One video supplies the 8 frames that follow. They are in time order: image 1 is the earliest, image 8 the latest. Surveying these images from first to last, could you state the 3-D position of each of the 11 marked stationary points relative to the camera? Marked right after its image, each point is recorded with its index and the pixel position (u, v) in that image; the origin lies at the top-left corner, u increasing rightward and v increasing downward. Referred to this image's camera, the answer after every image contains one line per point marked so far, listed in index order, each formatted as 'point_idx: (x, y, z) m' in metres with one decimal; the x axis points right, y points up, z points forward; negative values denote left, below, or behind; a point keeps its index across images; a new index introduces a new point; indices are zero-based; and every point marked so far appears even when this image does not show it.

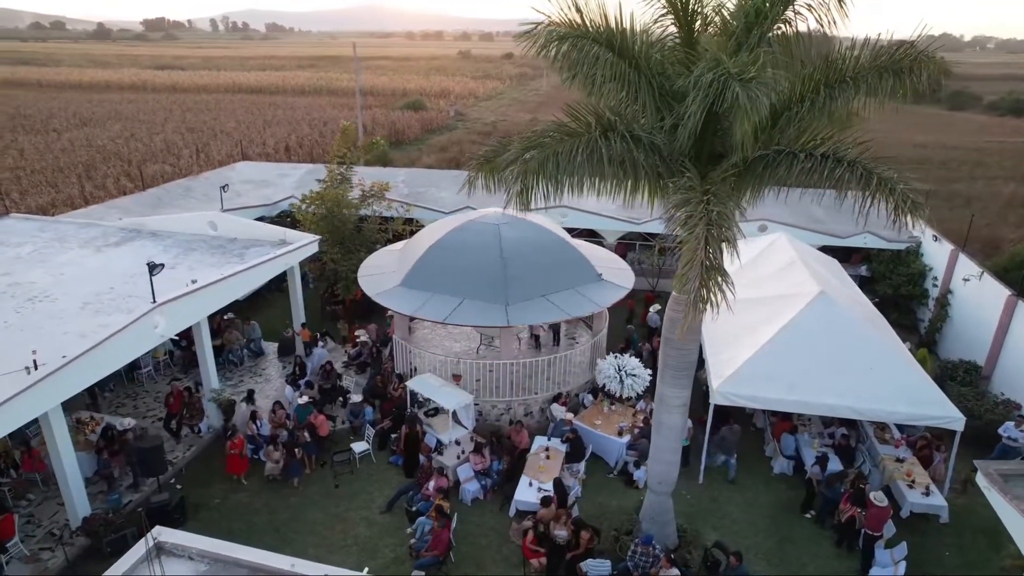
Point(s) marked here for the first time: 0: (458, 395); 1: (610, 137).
0: (-1.0, -2.0, +12.0) m
1: (+1.1, +1.7, +6.9) m
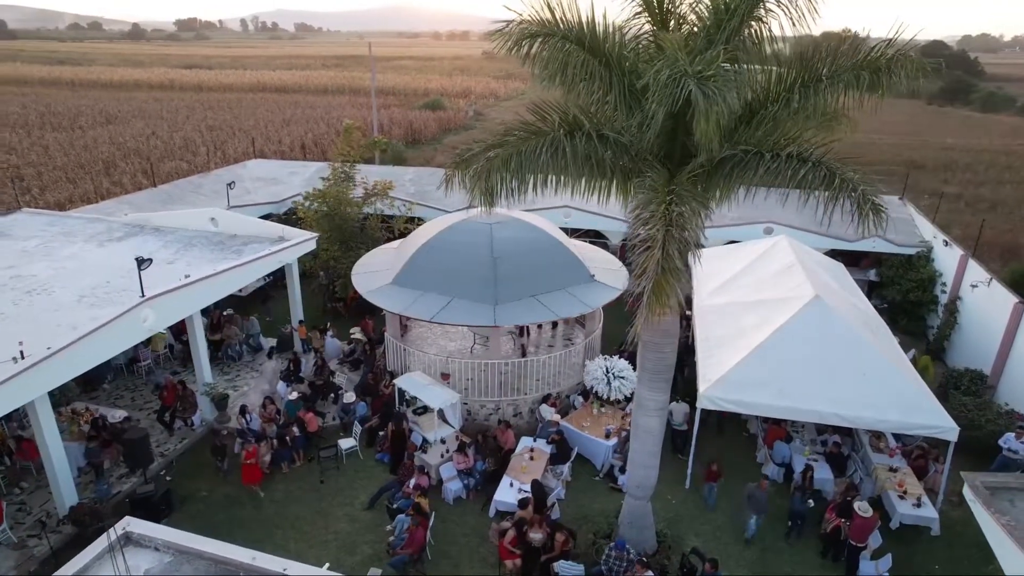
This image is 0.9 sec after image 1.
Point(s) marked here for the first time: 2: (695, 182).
0: (-1.3, -2.0, +12.0) m
1: (+0.7, +1.7, +6.8) m
2: (+2.0, +1.2, +6.9) m
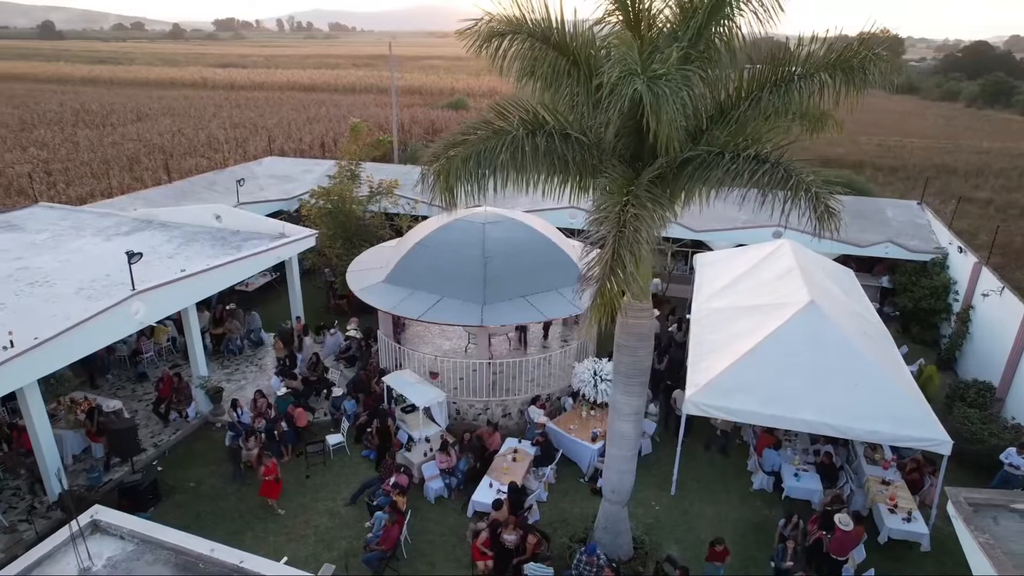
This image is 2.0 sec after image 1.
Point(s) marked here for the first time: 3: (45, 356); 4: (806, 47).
0: (-1.5, -2.0, +12.0) m
1: (+0.3, +1.6, +6.8) m
2: (+1.6, +1.1, +6.7) m
3: (-7.1, -1.0, +9.5) m
4: (+3.2, +2.6, +6.9) m
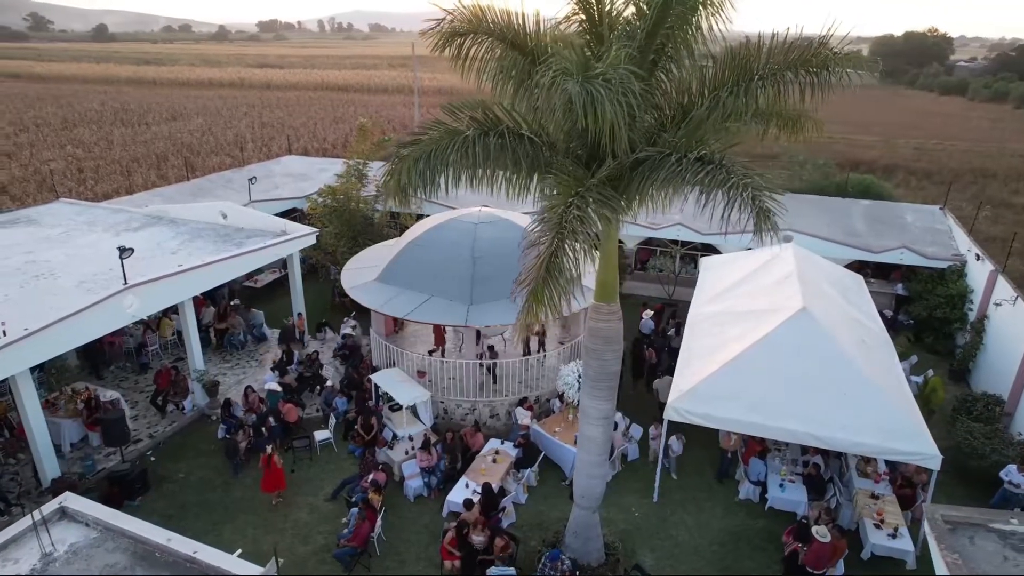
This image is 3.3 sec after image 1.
0: (-1.8, -2.0, +12.0) m
1: (-0.2, +1.6, +6.7) m
2: (+1.0, +1.1, +6.6) m
3: (-7.4, -0.9, +9.8) m
4: (+2.7, +2.5, +6.7) m
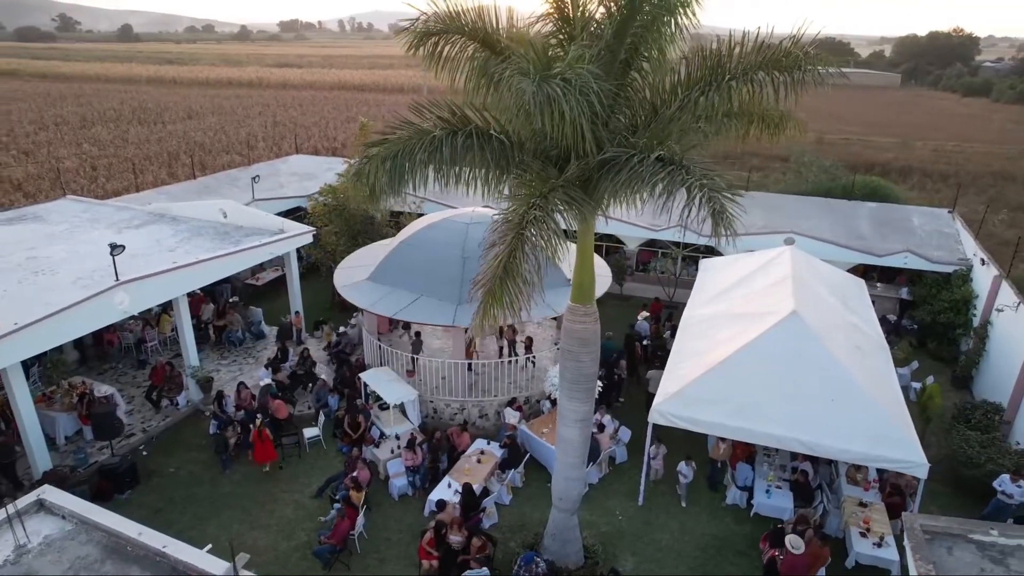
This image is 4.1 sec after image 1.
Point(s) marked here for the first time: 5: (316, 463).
0: (-2.1, -2.0, +12.0) m
1: (-0.6, +1.6, +6.7) m
2: (+0.7, +1.1, +6.6) m
3: (-7.7, -0.8, +10.0) m
4: (+2.4, +2.5, +6.6) m
5: (-3.7, -3.3, +12.0) m
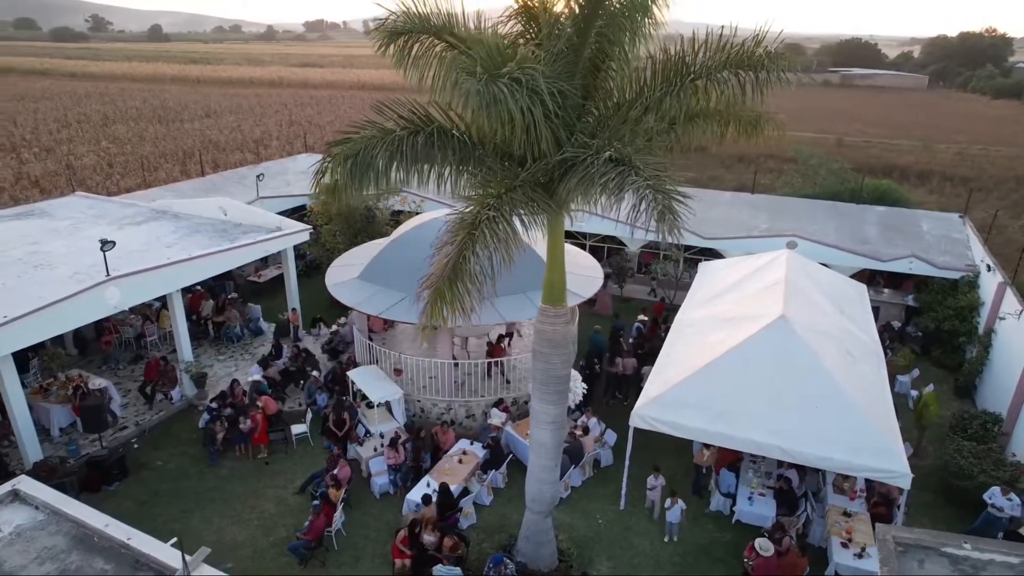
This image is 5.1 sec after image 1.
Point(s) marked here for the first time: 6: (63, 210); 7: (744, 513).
0: (-2.3, -1.9, +12.1) m
1: (-1.0, +1.6, +6.7) m
2: (+0.3, +1.1, +6.5) m
3: (-8.0, -0.7, +10.2) m
4: (+2.0, +2.5, +6.5) m
5: (-4.0, -3.3, +12.1) m
6: (-12.4, +2.2, +17.5) m
7: (+3.8, -3.7, +10.3) m
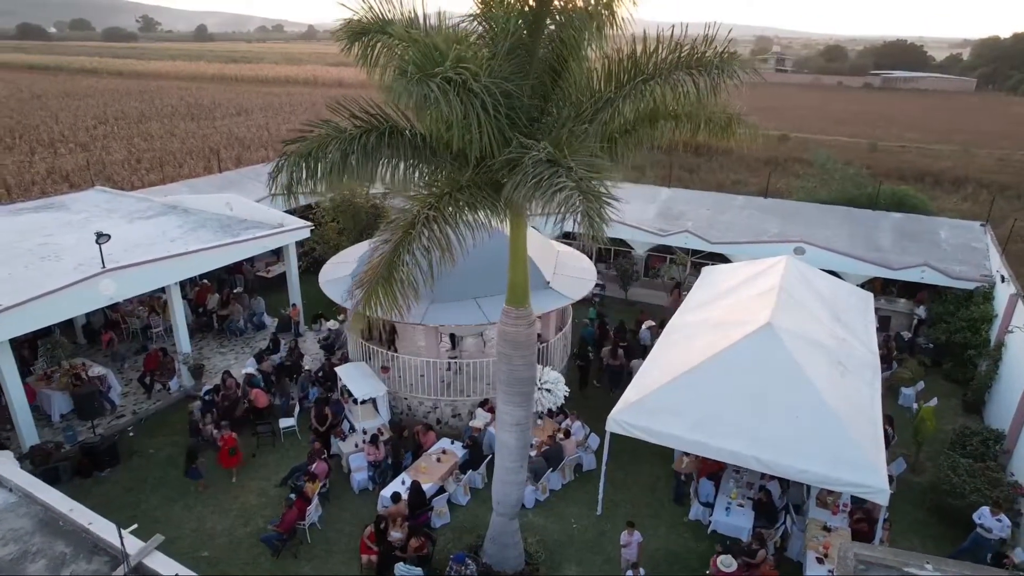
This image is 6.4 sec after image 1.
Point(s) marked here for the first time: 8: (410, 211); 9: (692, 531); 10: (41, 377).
0: (-2.6, -1.9, +12.2) m
1: (-1.5, +1.7, +6.8) m
2: (-0.2, +1.1, +6.5) m
3: (-8.4, -0.6, +10.6) m
4: (+1.5, +2.4, +6.4) m
5: (-4.4, -3.2, +12.3) m
6: (-12.3, +2.4, +18.1) m
7: (+3.3, -3.8, +10.1) m
8: (-1.0, +0.8, +6.3) m
9: (+3.0, -4.0, +10.5) m
10: (-9.8, -1.8, +13.2) m
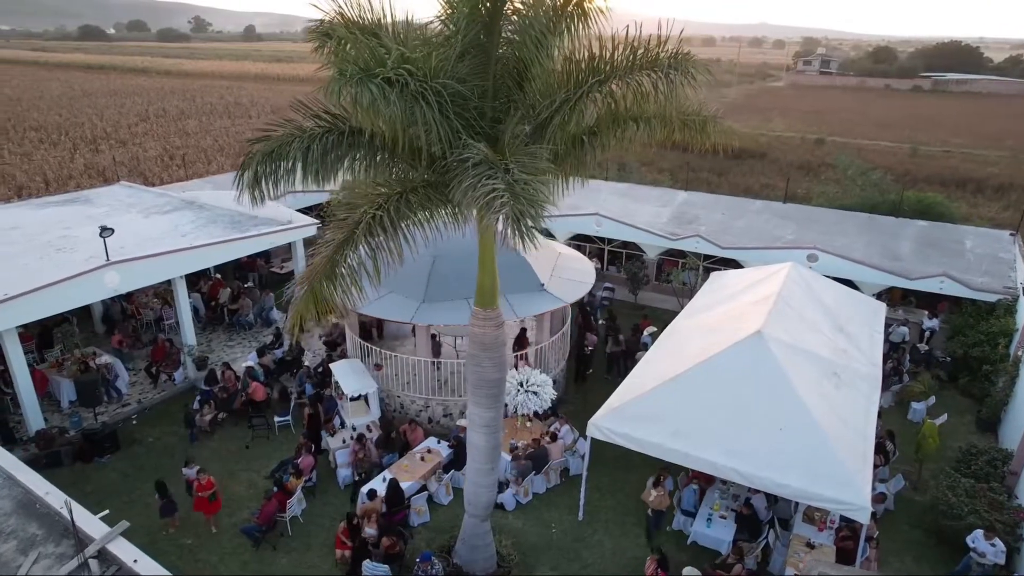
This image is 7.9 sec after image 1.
0: (-2.9, -1.9, +12.3) m
1: (-1.9, +1.7, +6.8) m
2: (-0.7, +1.0, +6.5) m
3: (-8.7, -0.4, +11.1) m
4: (+1.0, +2.4, +6.3) m
5: (-4.6, -3.1, +12.5) m
6: (-12.1, +2.7, +18.7) m
7: (+3.0, -3.9, +9.9) m
8: (-1.4, +0.8, +6.3) m
9: (+2.6, -4.1, +10.3) m
10: (-9.9, -1.6, +13.7) m
